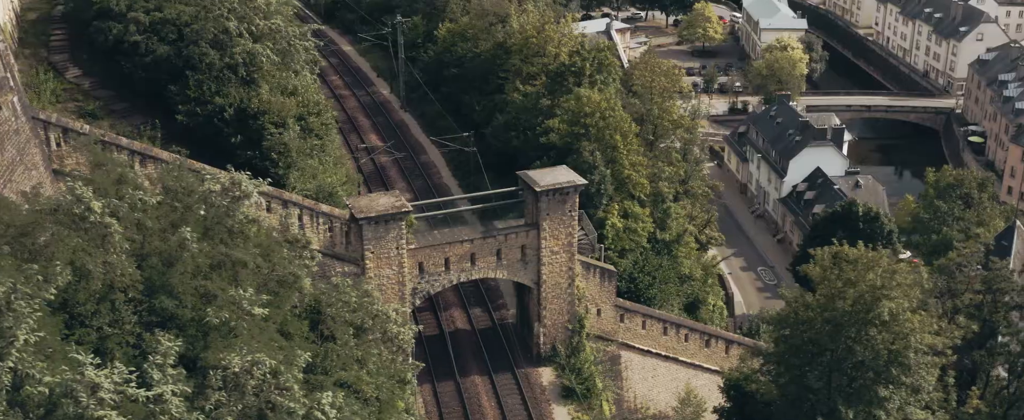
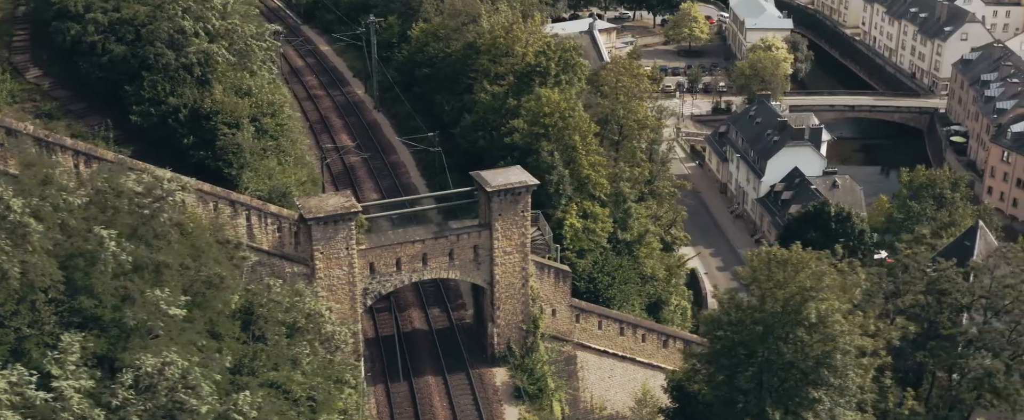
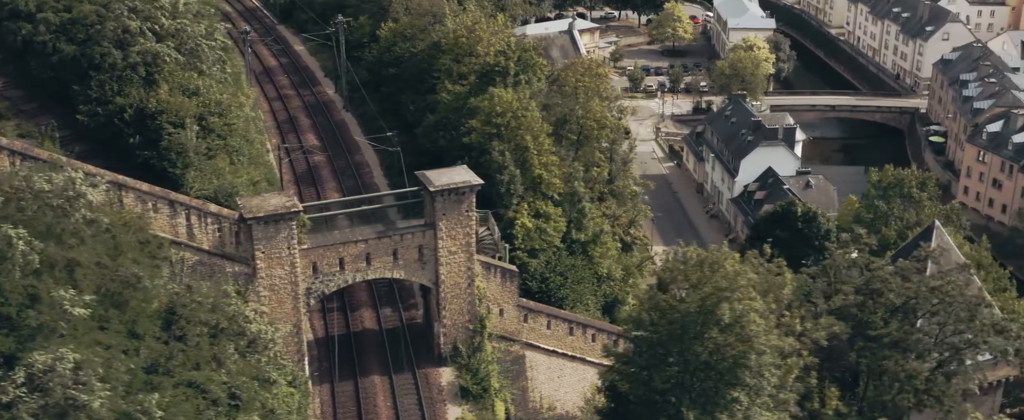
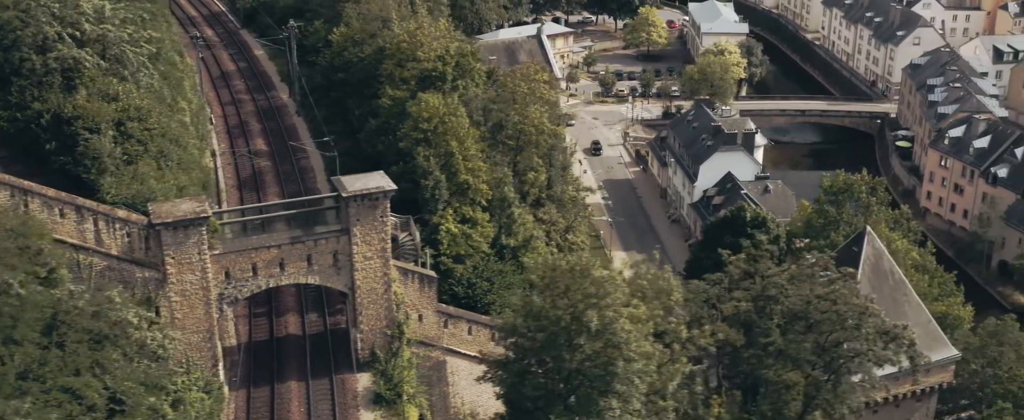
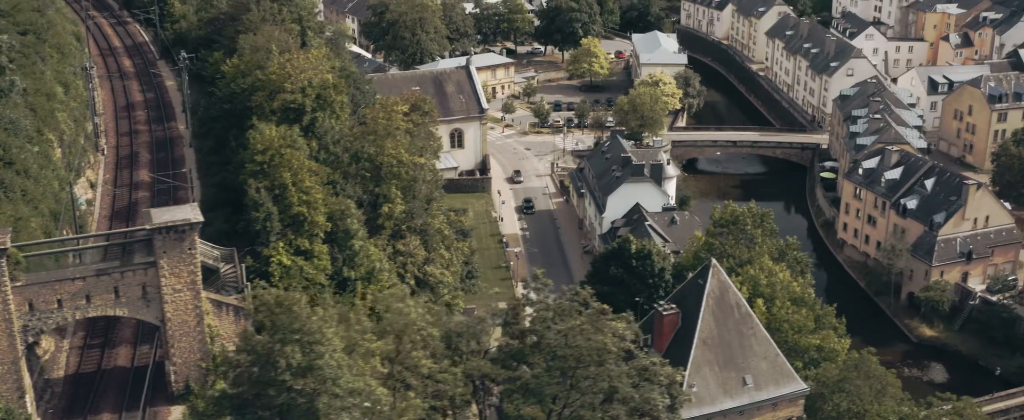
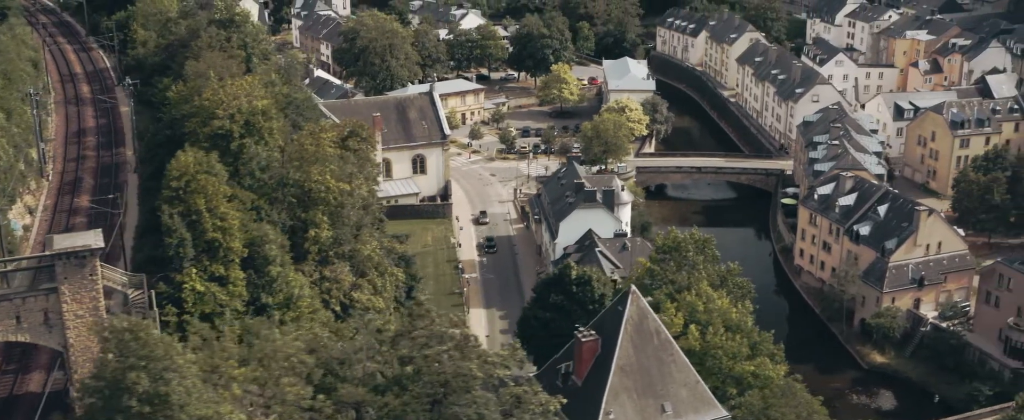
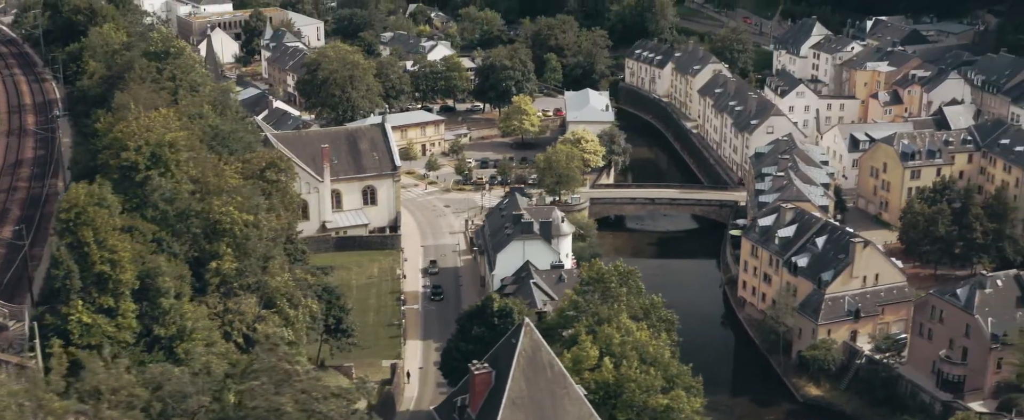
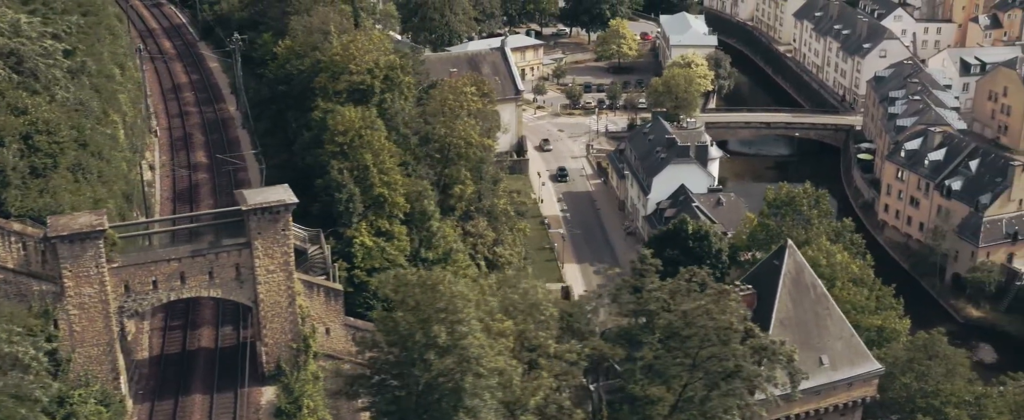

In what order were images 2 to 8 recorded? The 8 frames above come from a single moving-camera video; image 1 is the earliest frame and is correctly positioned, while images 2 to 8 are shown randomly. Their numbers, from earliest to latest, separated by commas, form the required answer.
2, 3, 4, 8, 5, 6, 7
